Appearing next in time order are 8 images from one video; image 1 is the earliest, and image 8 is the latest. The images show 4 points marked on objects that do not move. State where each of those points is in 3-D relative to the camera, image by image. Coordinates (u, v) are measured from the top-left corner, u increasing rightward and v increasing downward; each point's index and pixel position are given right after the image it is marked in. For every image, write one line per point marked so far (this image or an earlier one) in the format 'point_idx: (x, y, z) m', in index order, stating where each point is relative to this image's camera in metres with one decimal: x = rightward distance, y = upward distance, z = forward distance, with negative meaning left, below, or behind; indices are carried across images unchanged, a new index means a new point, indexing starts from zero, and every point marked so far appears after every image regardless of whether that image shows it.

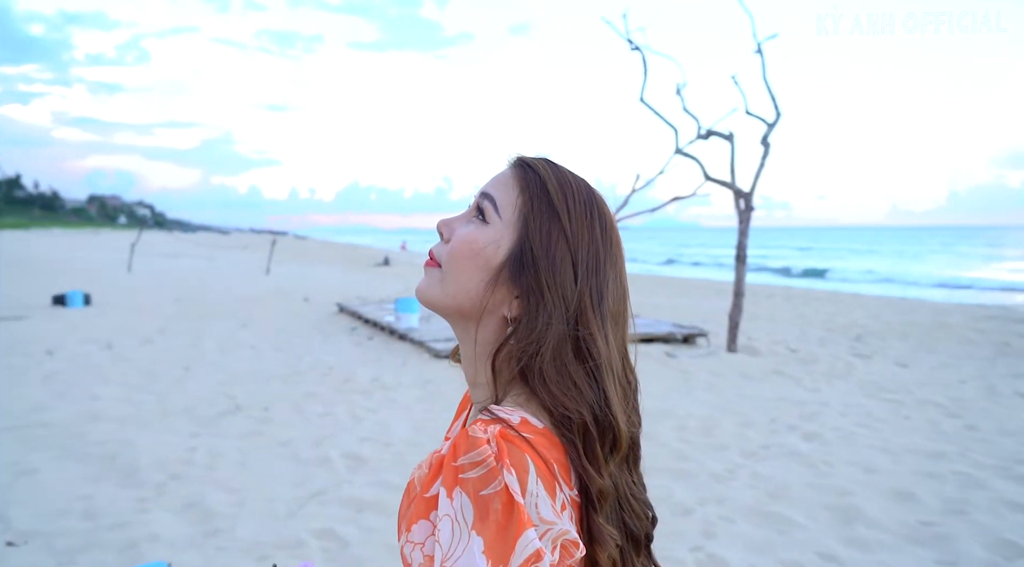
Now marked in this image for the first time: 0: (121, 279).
0: (-10.1, +0.1, +17.2) m
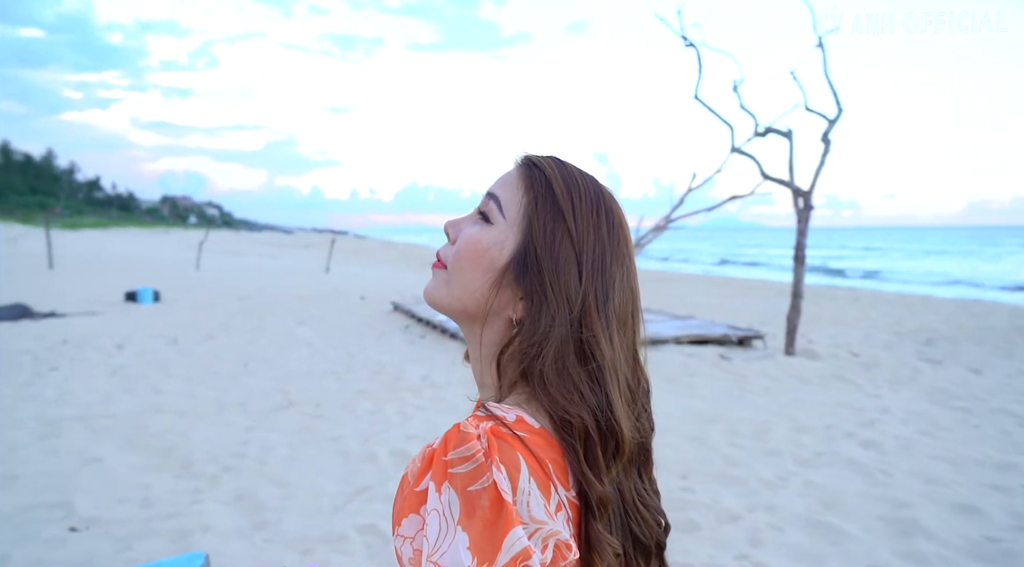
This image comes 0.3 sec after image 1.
0: (-8.7, +0.2, +18.0) m
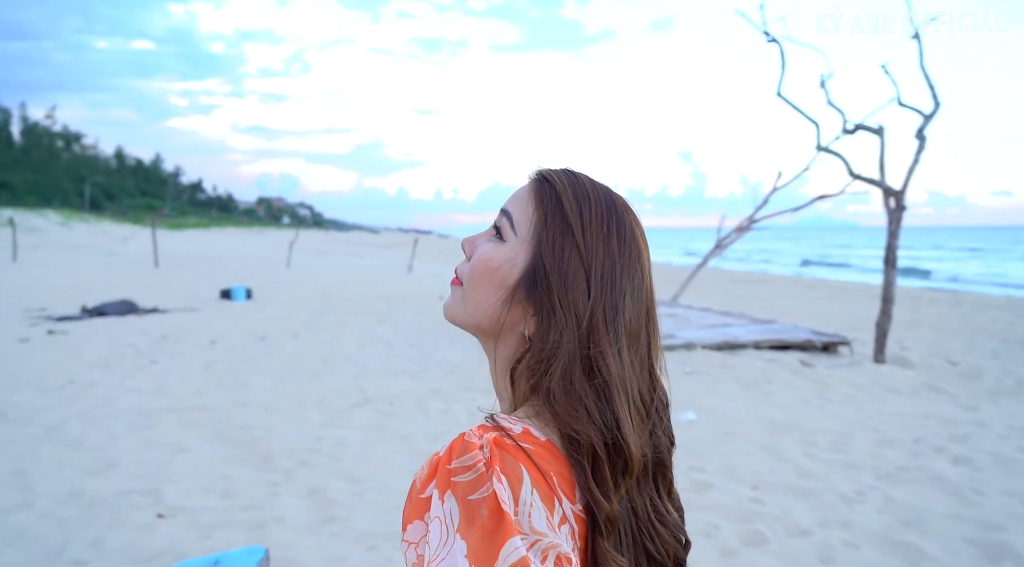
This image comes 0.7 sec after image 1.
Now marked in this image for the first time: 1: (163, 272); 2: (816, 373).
0: (-6.6, +0.2, +18.9) m
1: (-9.9, +0.3, +18.7) m
2: (+2.9, -0.8, +6.2) m
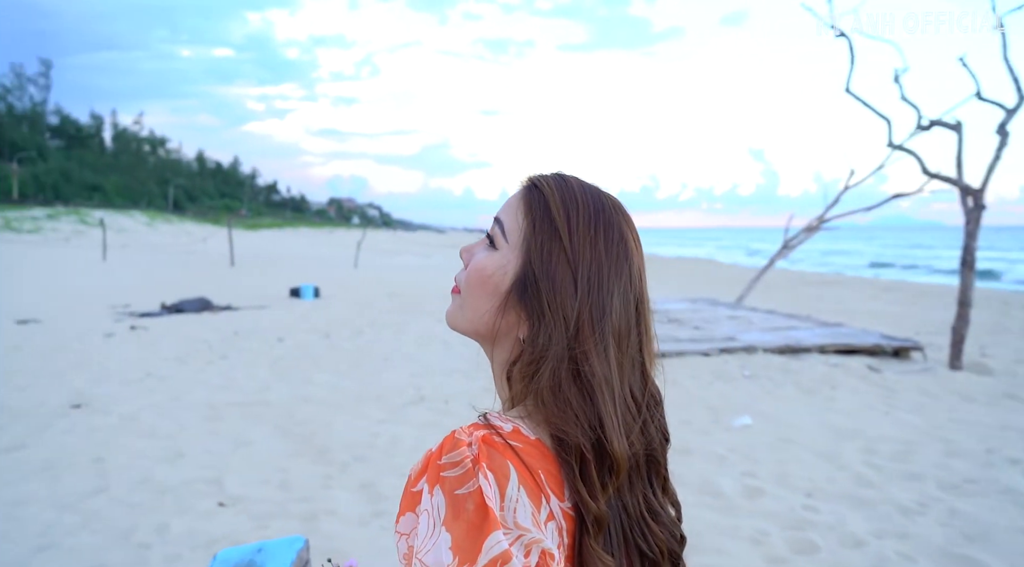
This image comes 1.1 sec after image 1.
0: (-4.9, +0.3, +19.4) m
1: (-8.2, +0.4, +19.6) m
2: (+3.4, -0.9, +6.0) m
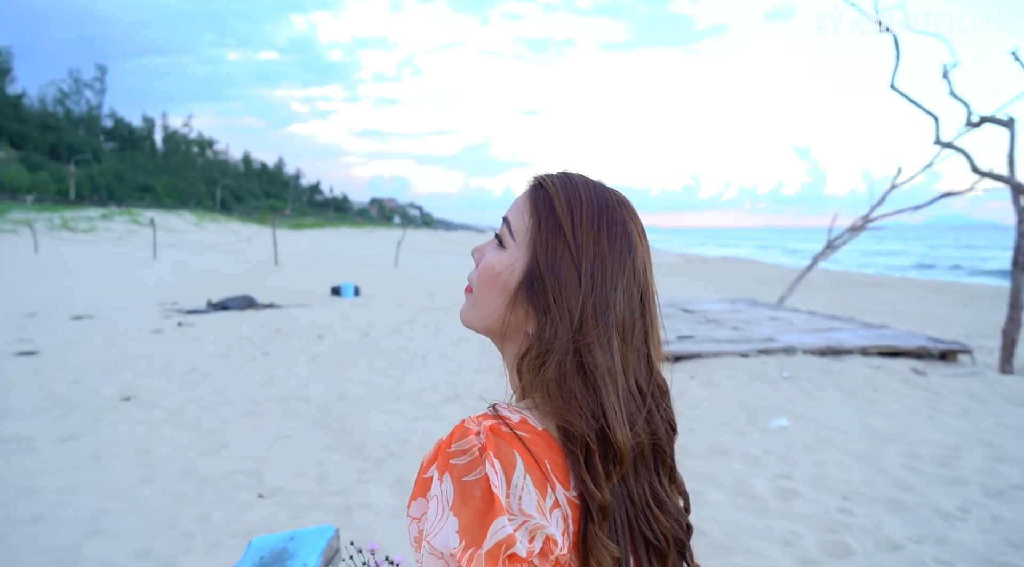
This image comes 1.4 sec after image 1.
0: (-3.8, +0.3, +19.7) m
1: (-7.1, +0.4, +20.1) m
2: (+3.7, -0.9, +5.8) m
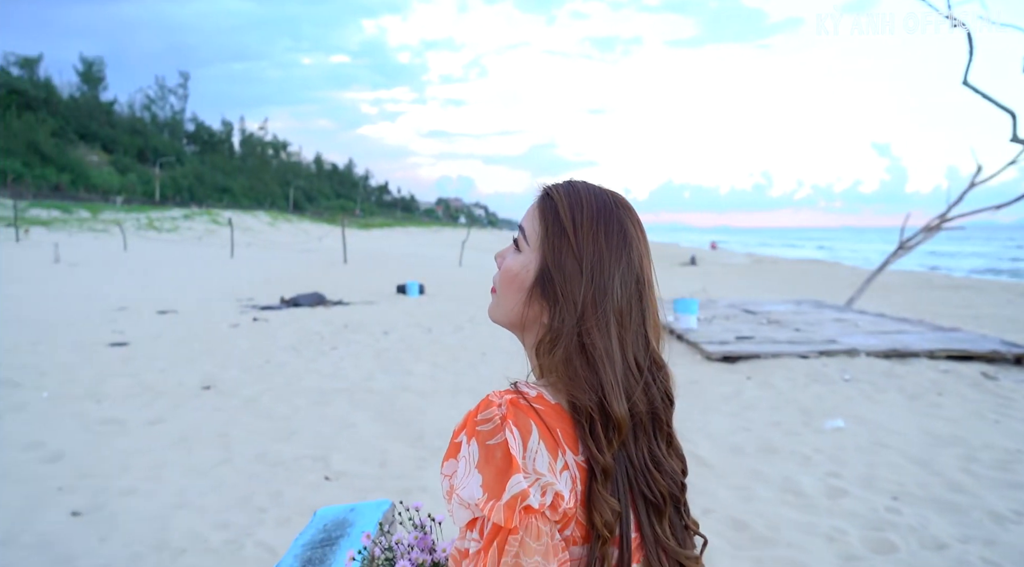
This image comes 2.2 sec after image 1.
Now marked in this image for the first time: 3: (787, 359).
0: (-1.9, +0.4, +20.2) m
1: (-5.2, +0.5, +20.8) m
2: (+4.1, -0.9, +5.6) m
3: (+2.7, -0.8, +6.5) m
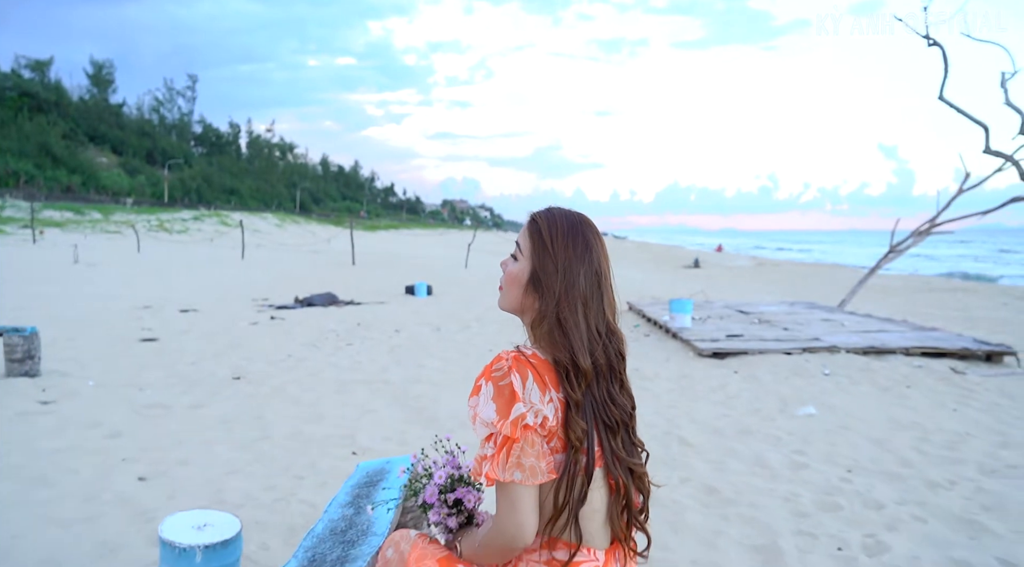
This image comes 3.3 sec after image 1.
0: (-1.8, +0.3, +20.7) m
1: (-5.0, +0.5, +21.4) m
2: (+4.2, -0.9, +6.0) m
3: (+2.8, -0.8, +7.0) m
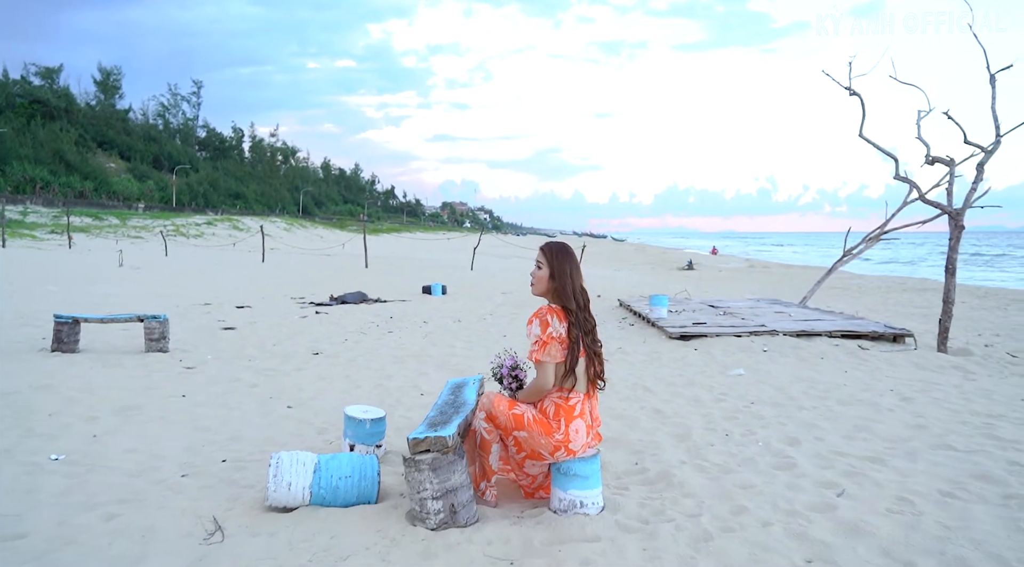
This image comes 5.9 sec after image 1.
0: (-1.6, +0.3, +22.7) m
1: (-4.8, +0.4, +23.4) m
2: (+4.3, -0.9, +8.0) m
3: (+2.9, -0.7, +9.0) m
